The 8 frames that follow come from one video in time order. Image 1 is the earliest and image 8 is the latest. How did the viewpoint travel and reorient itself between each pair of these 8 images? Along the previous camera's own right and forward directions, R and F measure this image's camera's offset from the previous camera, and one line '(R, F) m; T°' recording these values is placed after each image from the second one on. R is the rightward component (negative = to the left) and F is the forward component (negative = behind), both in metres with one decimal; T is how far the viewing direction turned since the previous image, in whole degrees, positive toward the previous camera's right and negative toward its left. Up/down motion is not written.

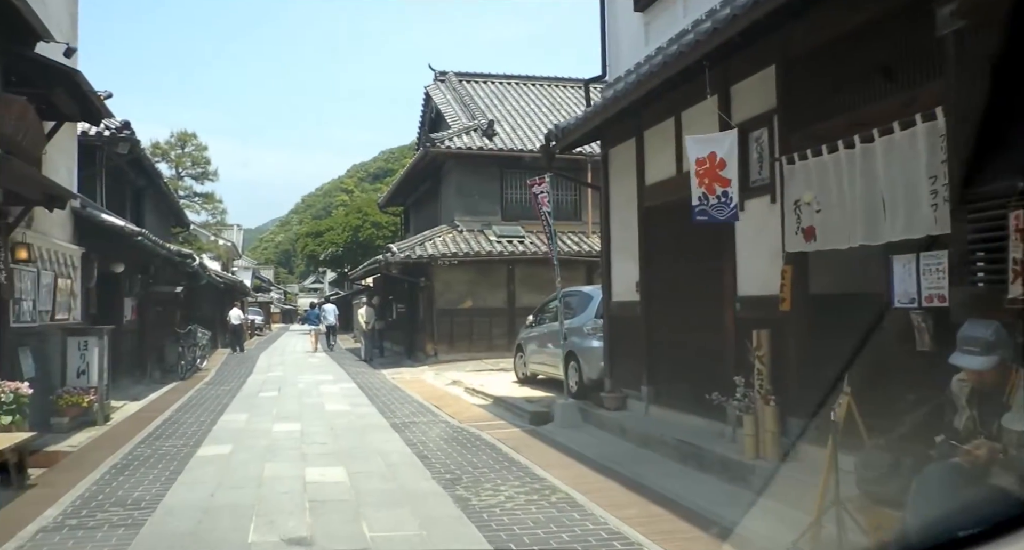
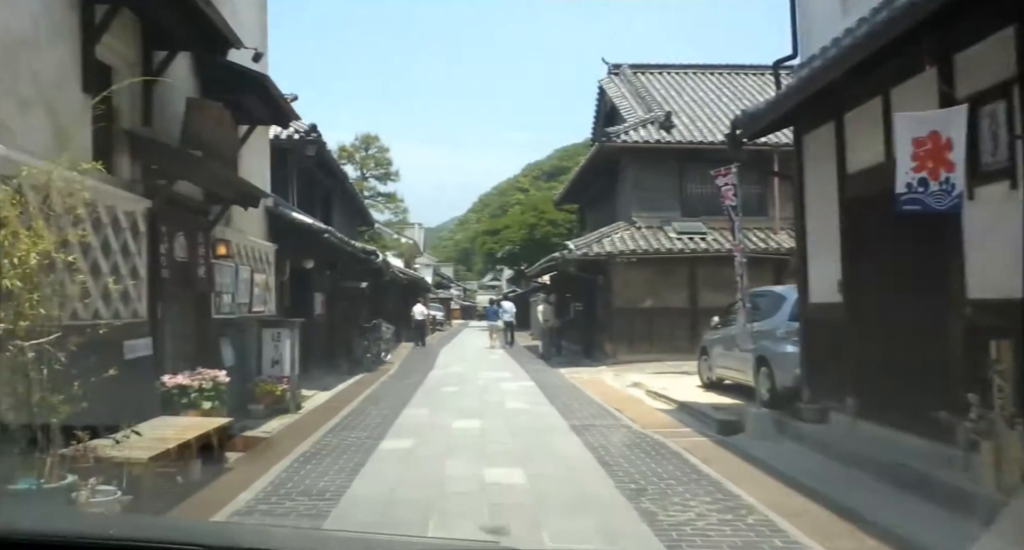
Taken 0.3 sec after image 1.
(-0.1, +0.4) m; -12°
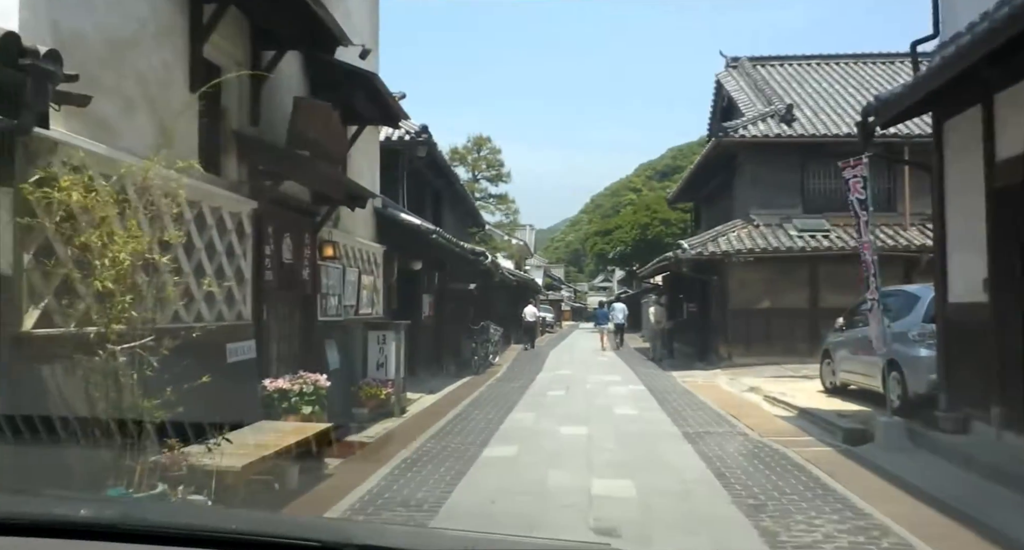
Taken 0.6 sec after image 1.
(+0.1, +0.4) m; -8°
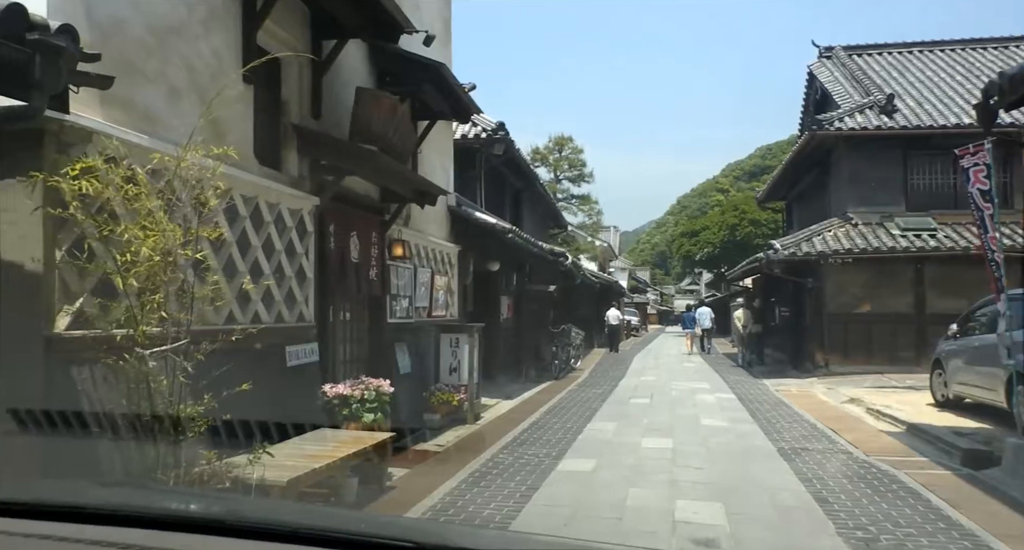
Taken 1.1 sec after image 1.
(+0.1, +0.6) m; -6°
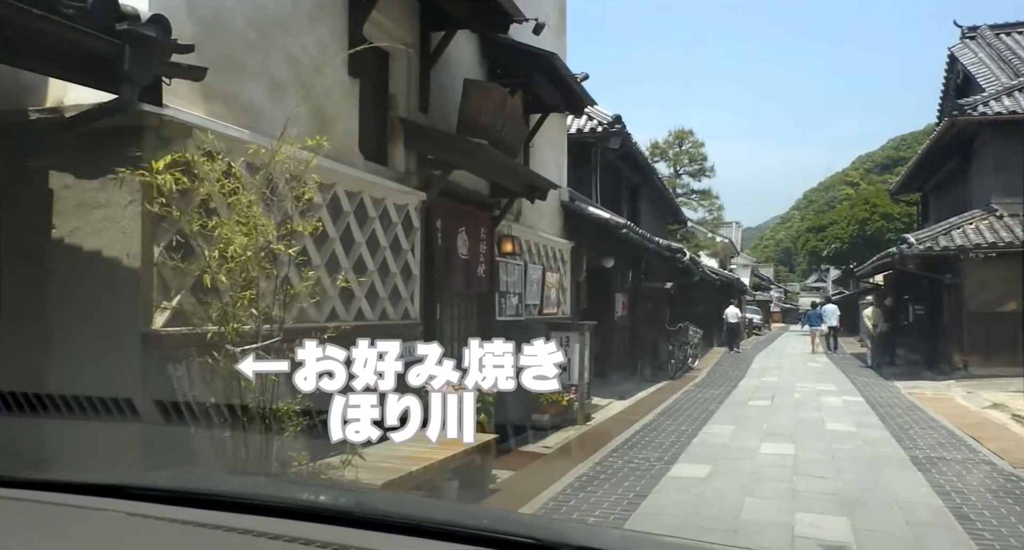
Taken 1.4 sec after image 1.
(+0.1, +0.2) m; -8°
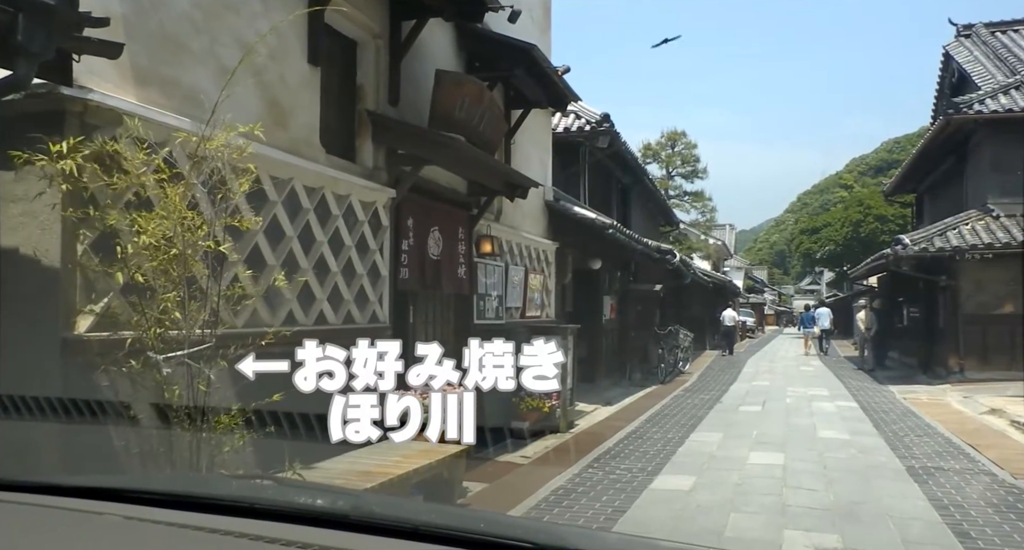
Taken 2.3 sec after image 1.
(+0.2, +0.4) m; 0°
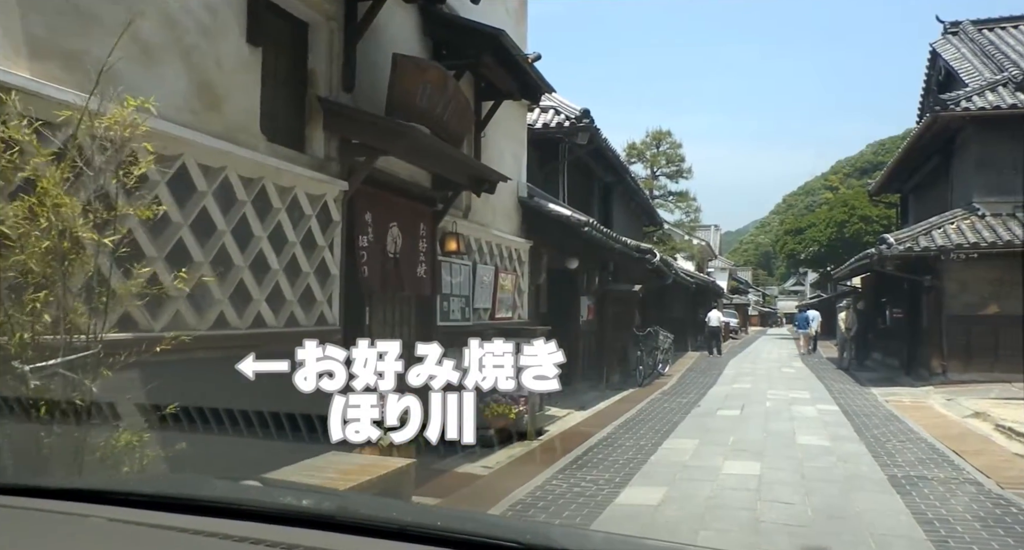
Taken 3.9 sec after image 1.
(+0.2, +0.4) m; +1°
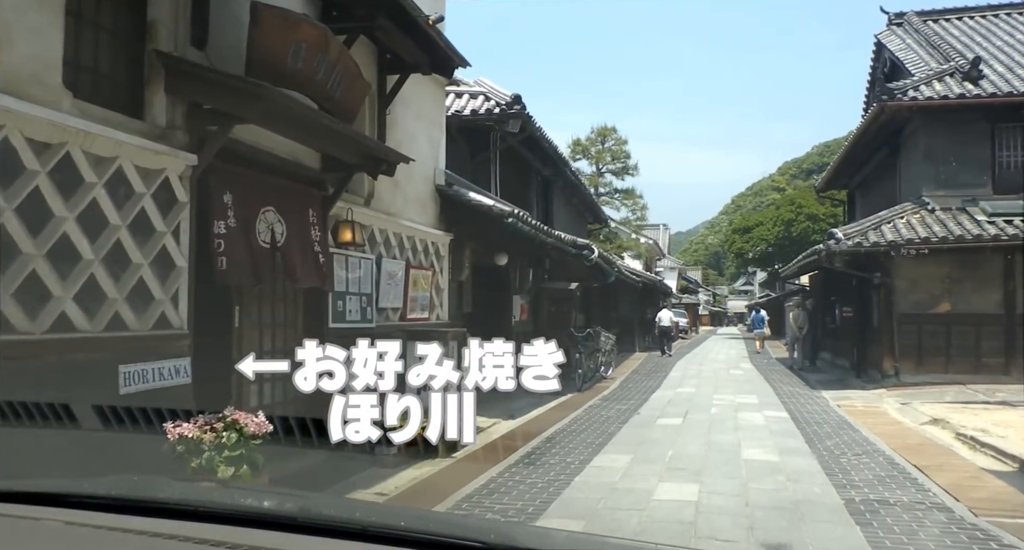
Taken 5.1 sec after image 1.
(+0.4, +1.1) m; +3°
